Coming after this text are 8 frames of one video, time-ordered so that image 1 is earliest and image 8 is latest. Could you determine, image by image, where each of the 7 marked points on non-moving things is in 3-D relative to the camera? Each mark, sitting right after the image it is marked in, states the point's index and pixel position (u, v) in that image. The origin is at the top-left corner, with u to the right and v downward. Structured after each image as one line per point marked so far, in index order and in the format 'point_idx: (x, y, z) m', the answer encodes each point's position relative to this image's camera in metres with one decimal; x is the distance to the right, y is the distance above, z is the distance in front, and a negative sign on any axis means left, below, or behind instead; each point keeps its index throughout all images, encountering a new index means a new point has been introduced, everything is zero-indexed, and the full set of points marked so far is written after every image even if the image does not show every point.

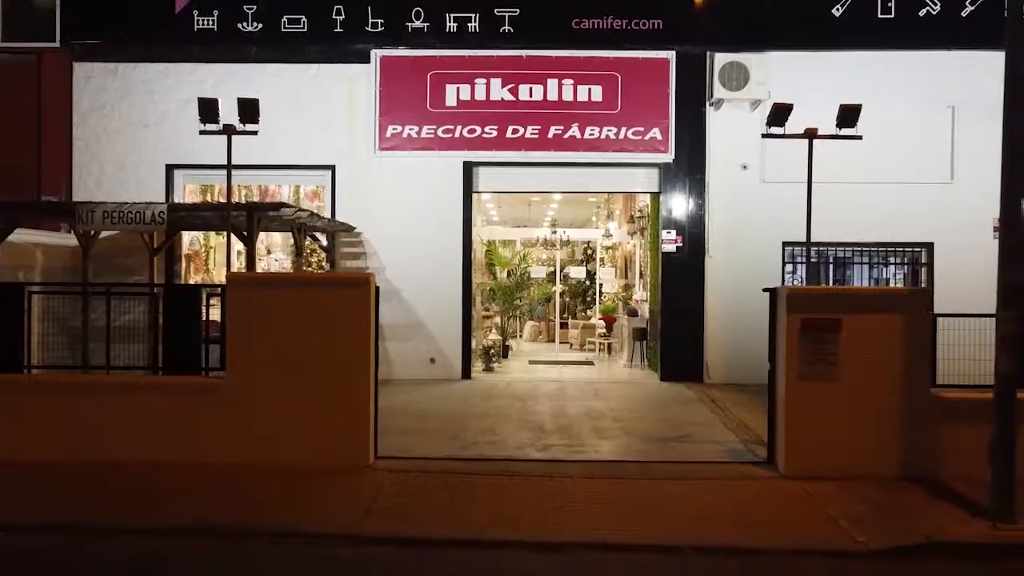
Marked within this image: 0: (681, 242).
0: (+2.1, +0.6, +10.0) m
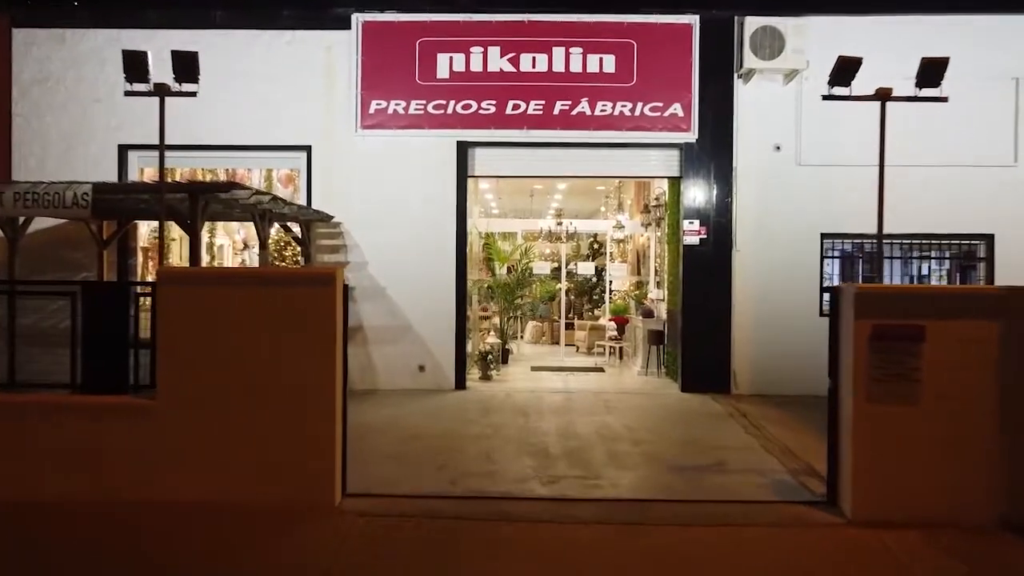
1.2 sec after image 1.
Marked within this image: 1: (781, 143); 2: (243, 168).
0: (+2.1, +0.6, +8.8) m
1: (+3.0, +1.6, +8.7) m
2: (-3.1, +1.4, +9.1) m
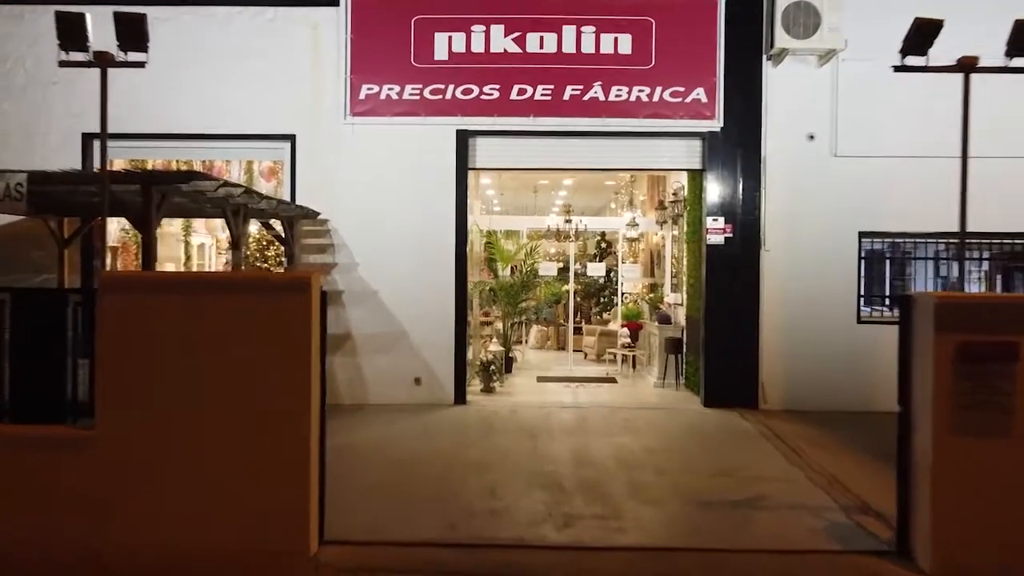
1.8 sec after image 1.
0: (+2.2, +0.6, +7.9) m
1: (+3.0, +1.6, +7.9) m
2: (-3.0, +1.3, +8.2) m
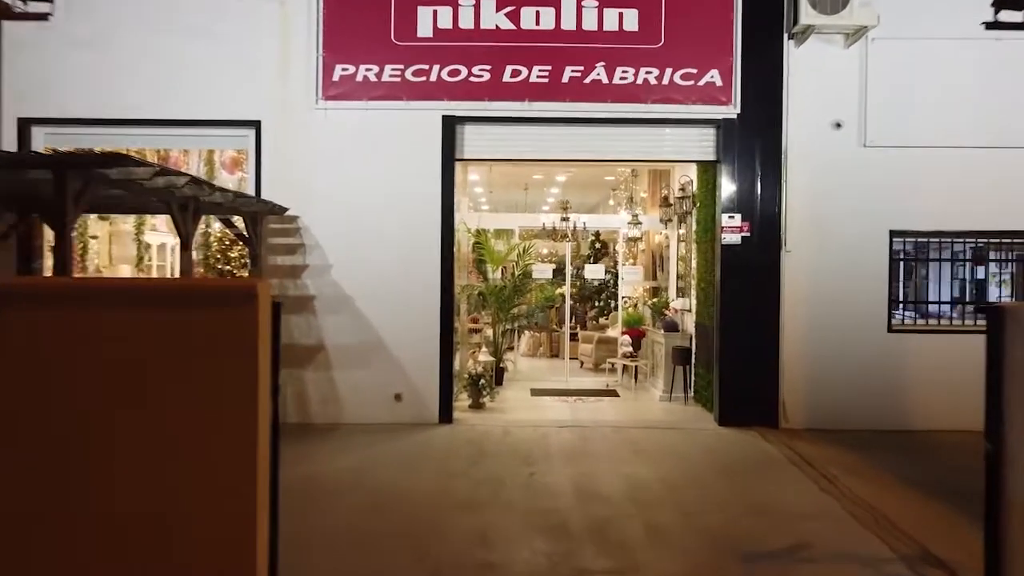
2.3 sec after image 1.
0: (+2.1, +0.5, +7.1) m
1: (+3.0, +1.5, +7.1) m
2: (-3.1, +1.3, +7.3) m
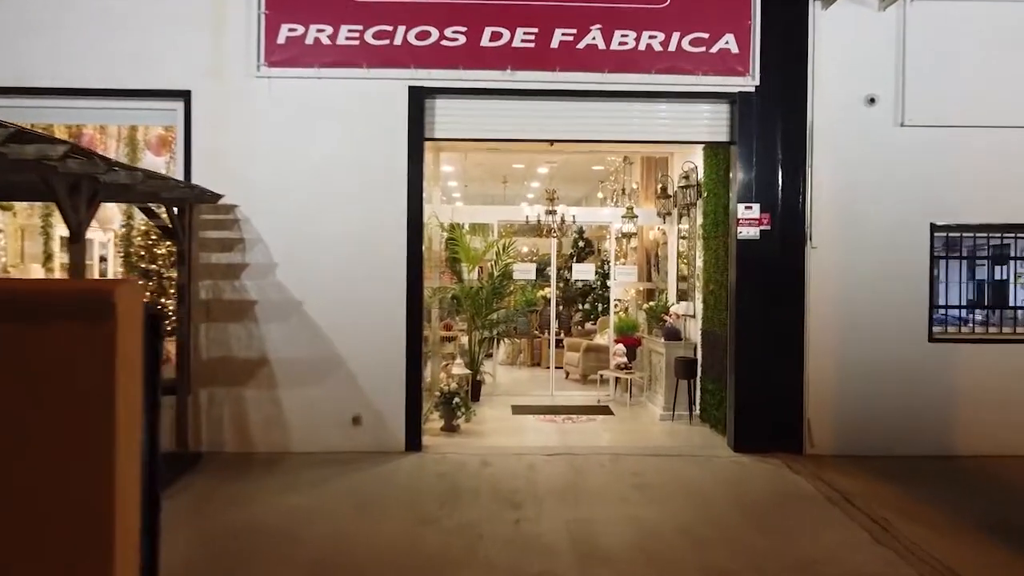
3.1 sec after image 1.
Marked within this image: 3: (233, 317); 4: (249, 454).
0: (+2.0, +0.5, +6.1) m
1: (+2.8, +1.5, +6.1) m
2: (-3.3, +1.3, +6.1) m
3: (-2.1, -0.2, +6.0) m
4: (-2.0, -1.3, +6.0) m
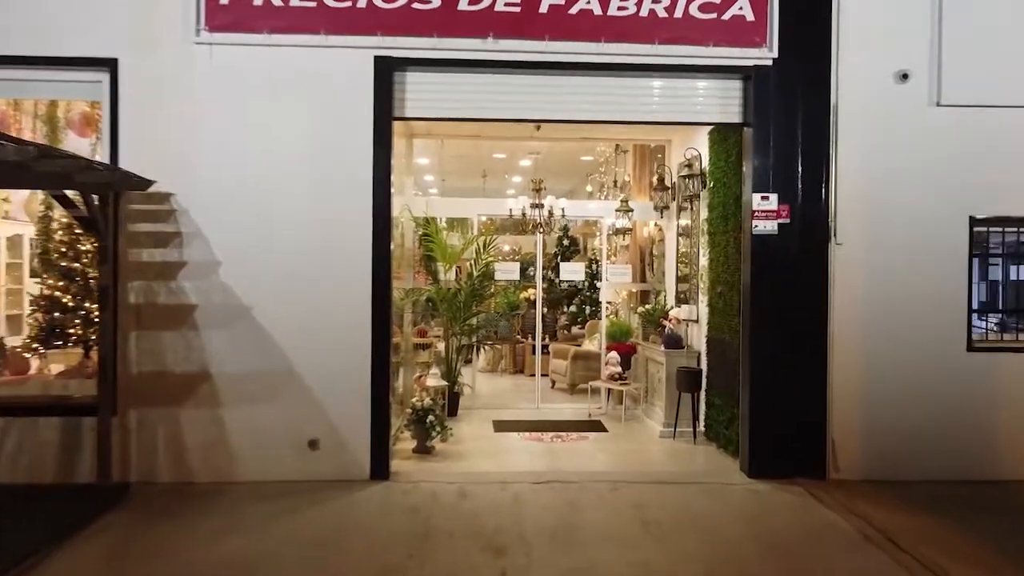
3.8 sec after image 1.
0: (+1.9, +0.5, +5.3) m
1: (+2.7, +1.5, +5.4) m
2: (-3.4, +1.3, +5.2) m
3: (-2.2, -0.2, +5.2) m
4: (-2.1, -1.3, +5.1) m
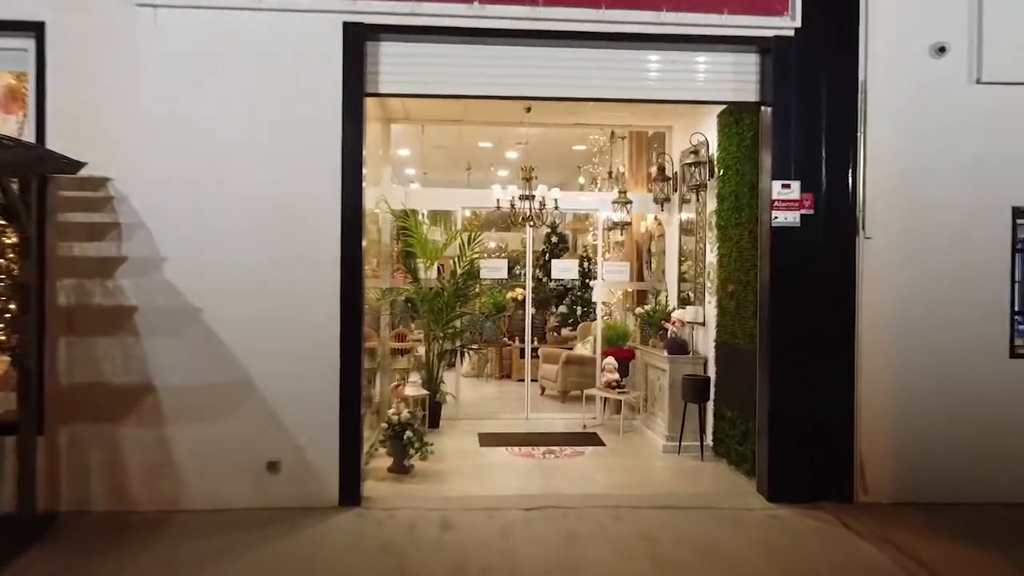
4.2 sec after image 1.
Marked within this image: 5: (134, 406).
0: (+1.8, +0.5, +4.7) m
1: (+2.6, +1.5, +4.8) m
2: (-3.5, +1.3, +4.5) m
3: (-2.3, -0.2, +4.5) m
4: (-2.2, -1.3, +4.4) m
5: (-2.1, -0.7, +4.5) m
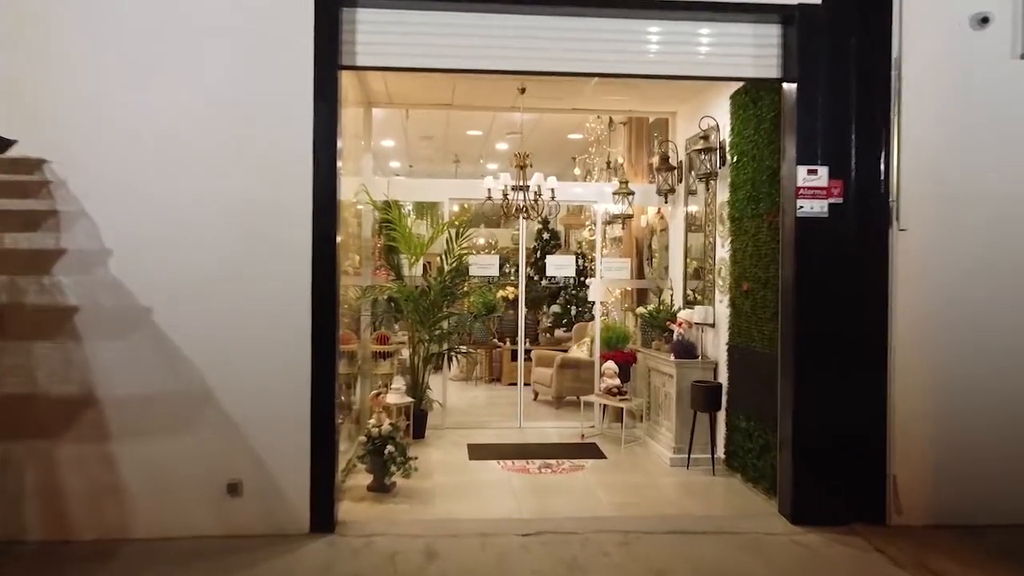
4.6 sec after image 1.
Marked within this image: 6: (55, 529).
0: (+1.8, +0.5, +4.3) m
1: (+2.6, +1.5, +4.3) m
2: (-3.5, +1.3, +4.0) m
3: (-2.3, -0.2, +3.9) m
4: (-2.2, -1.3, +3.9) m
5: (-2.2, -0.7, +3.9) m
6: (-2.3, -1.2, +3.9) m
